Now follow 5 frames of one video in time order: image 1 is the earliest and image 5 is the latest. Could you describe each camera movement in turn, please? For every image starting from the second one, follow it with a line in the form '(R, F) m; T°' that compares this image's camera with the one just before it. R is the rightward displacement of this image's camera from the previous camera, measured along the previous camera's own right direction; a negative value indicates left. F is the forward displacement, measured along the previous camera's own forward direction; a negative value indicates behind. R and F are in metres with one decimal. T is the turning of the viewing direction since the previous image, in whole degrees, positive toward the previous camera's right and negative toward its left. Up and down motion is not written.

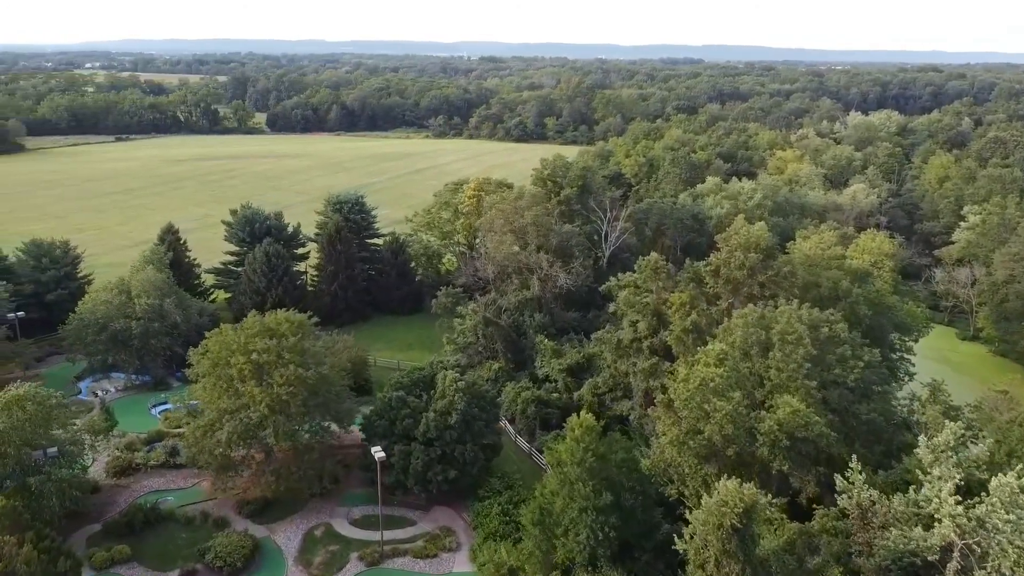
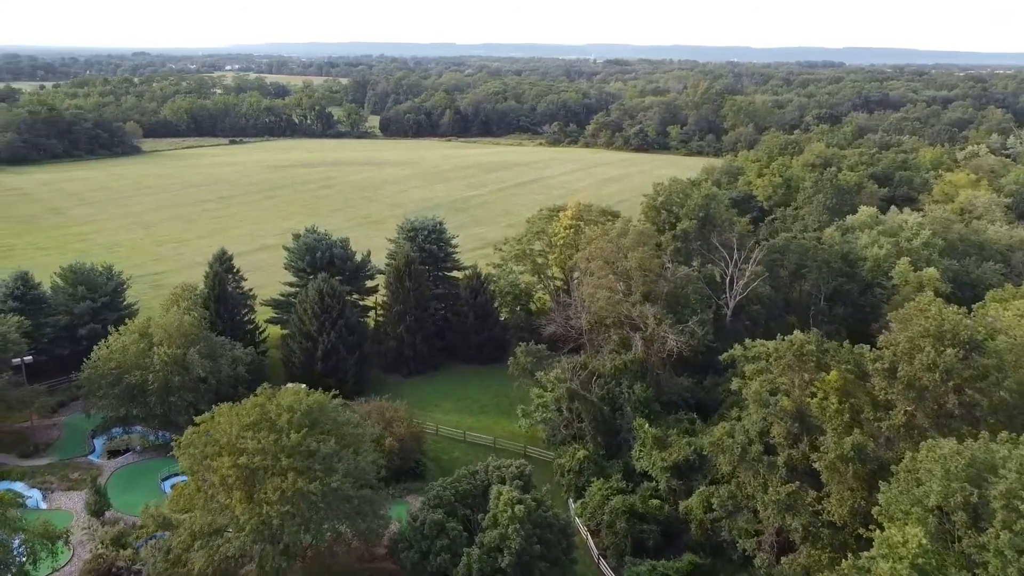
(+0.8, +8.1) m; -8°
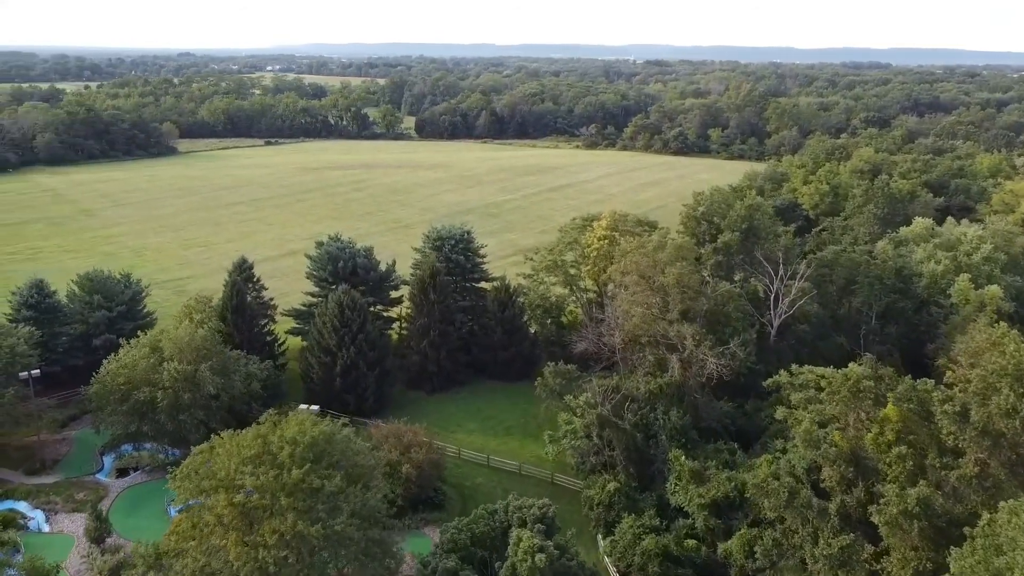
(+0.3, +2.0) m; -3°
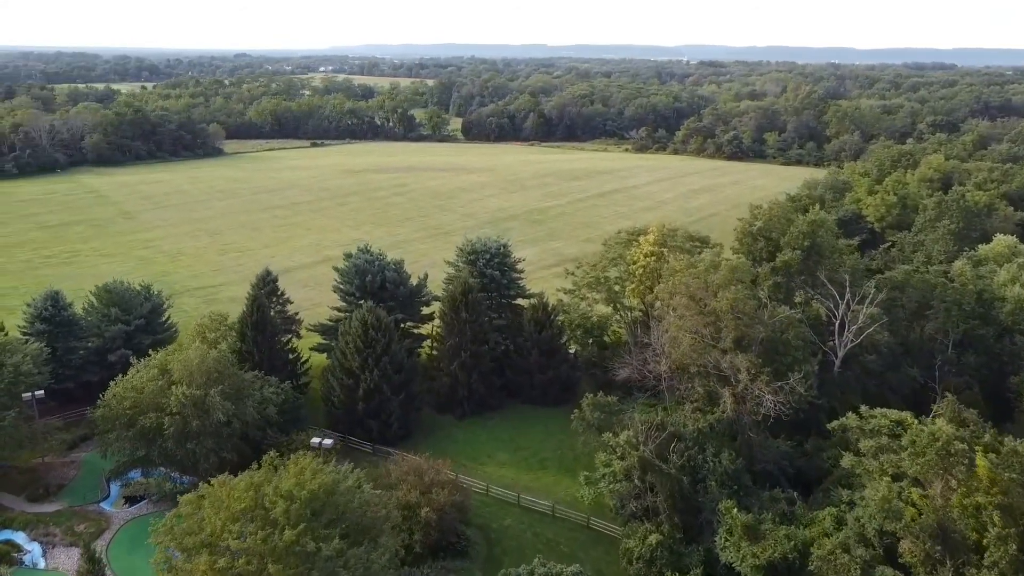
(+0.4, +2.8) m; -3°
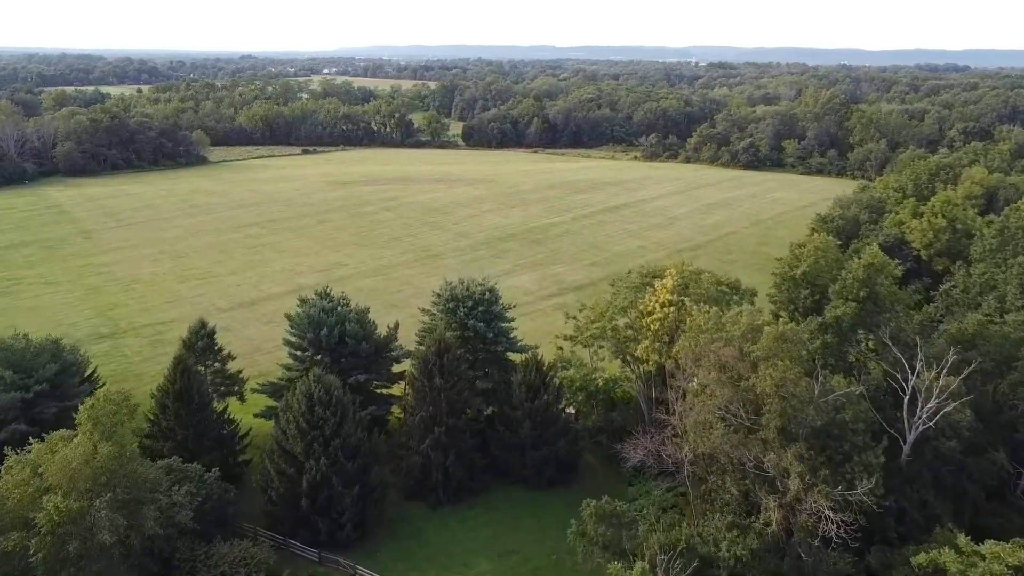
(+0.8, +6.7) m; -1°
